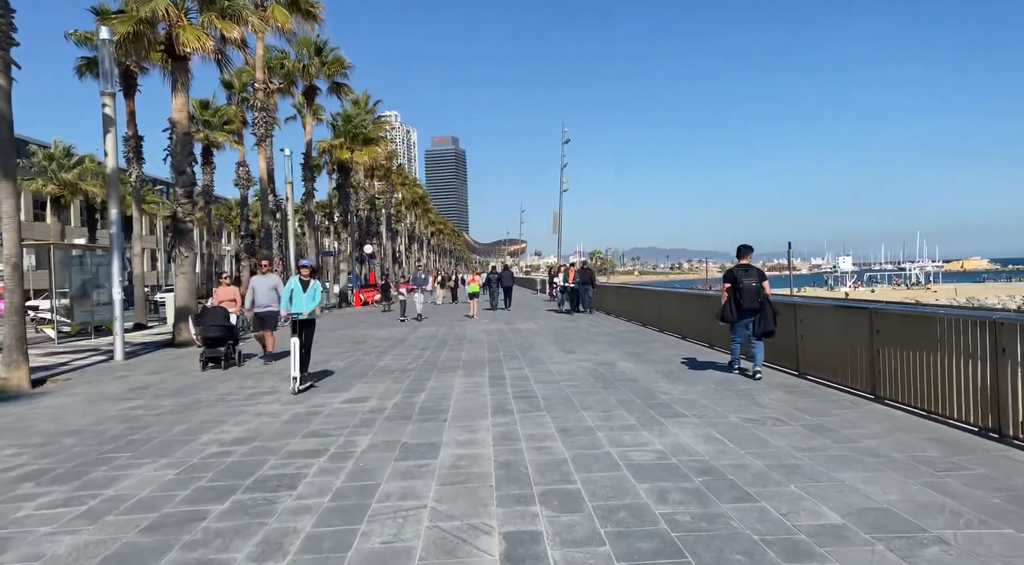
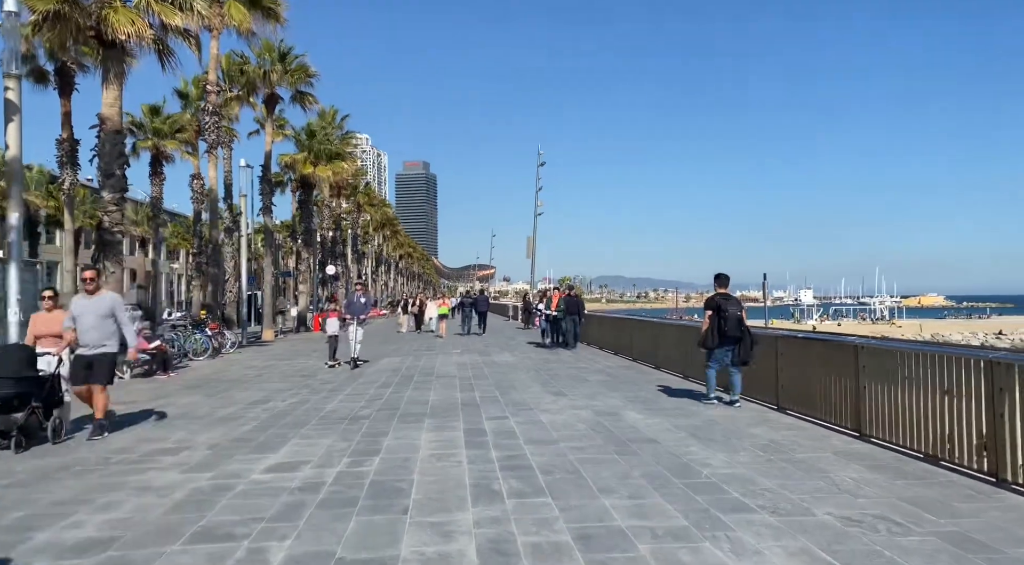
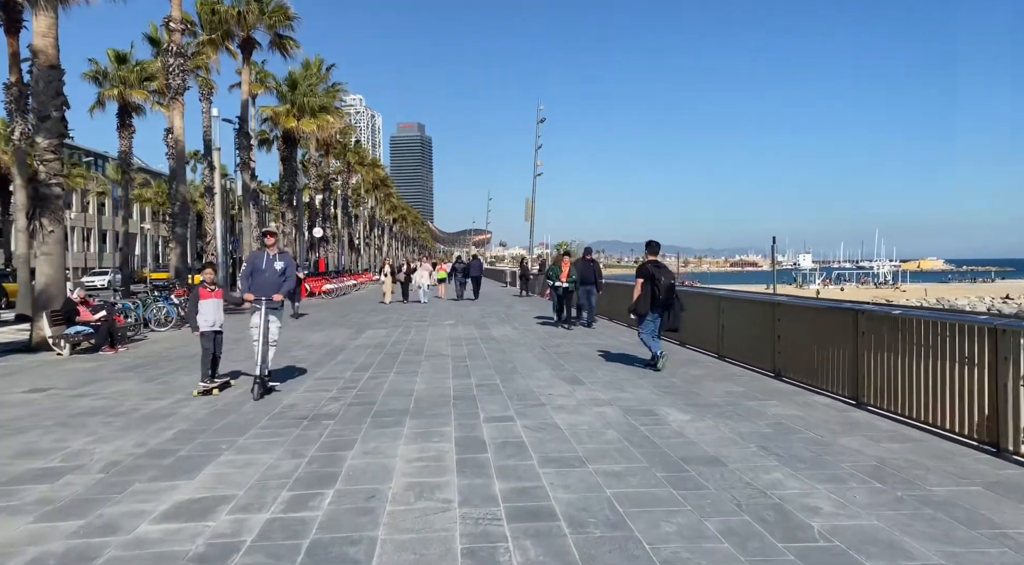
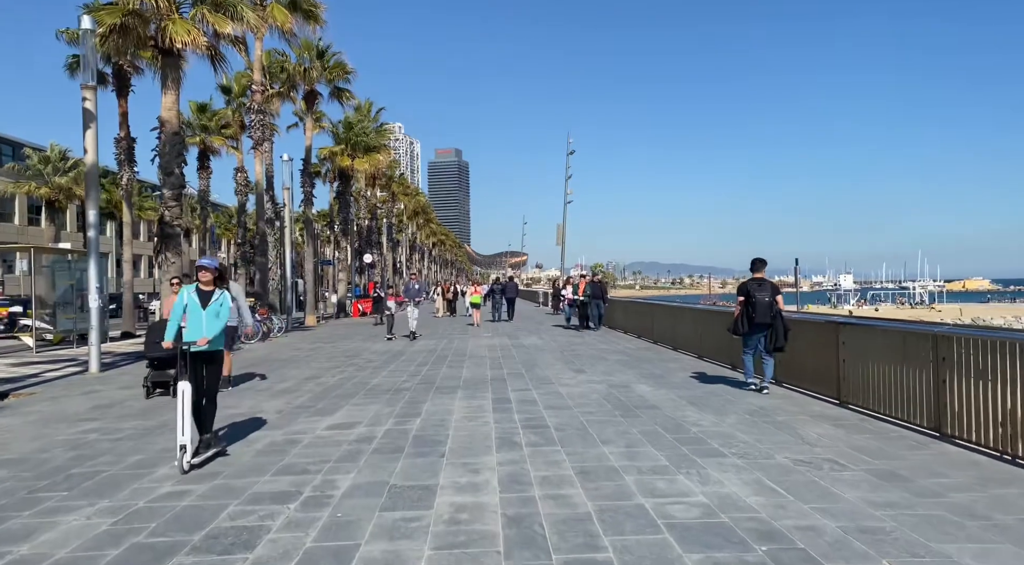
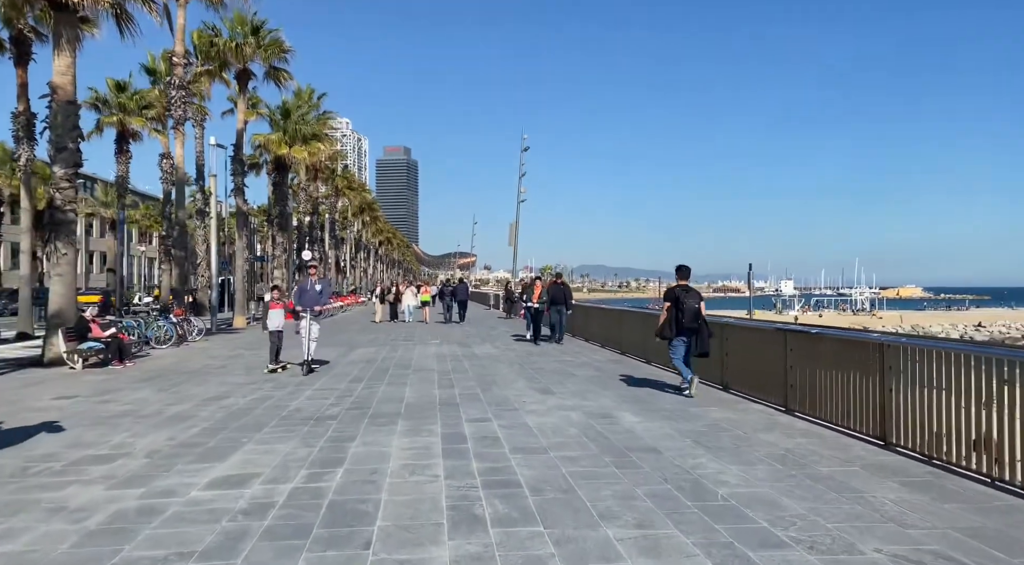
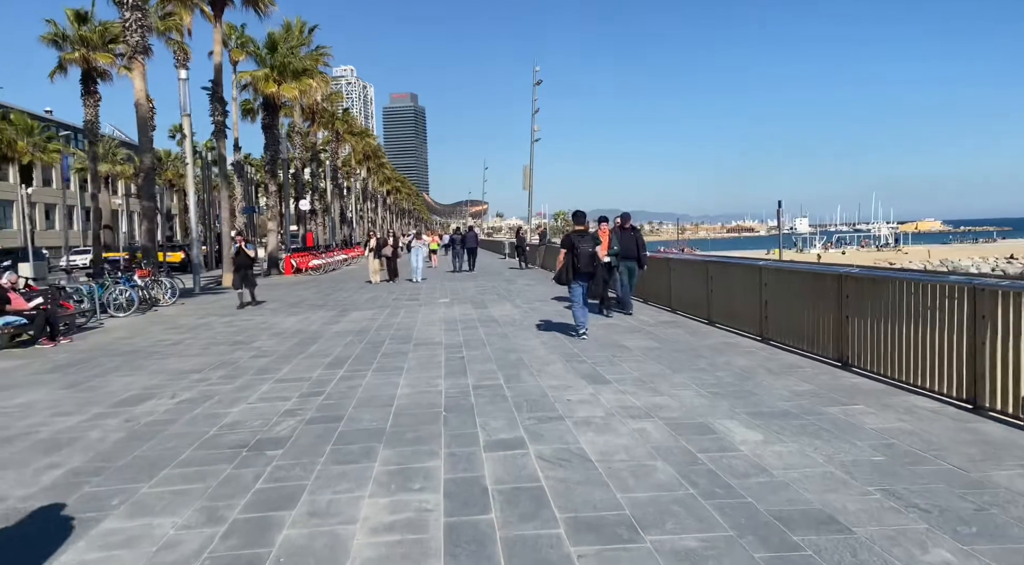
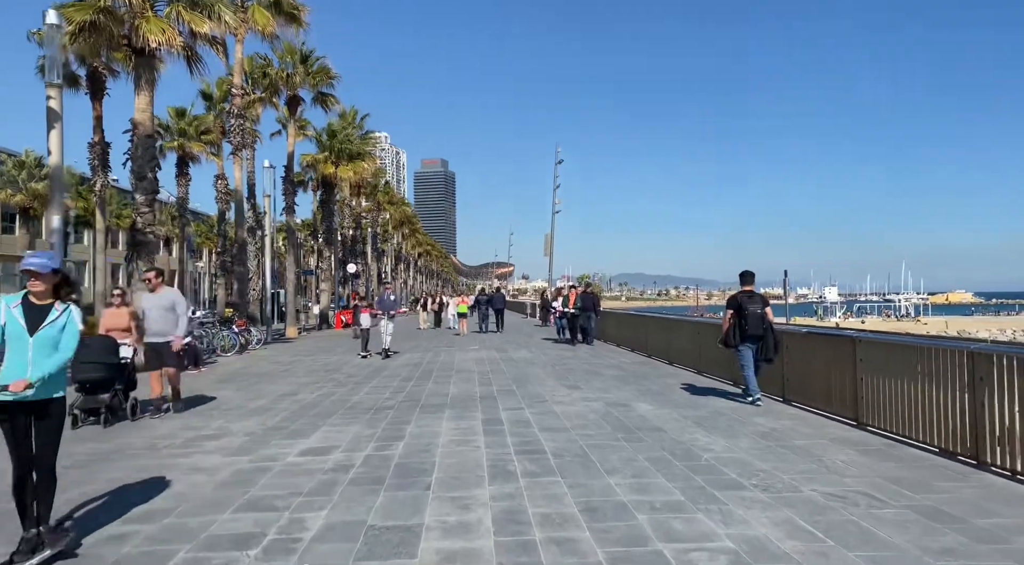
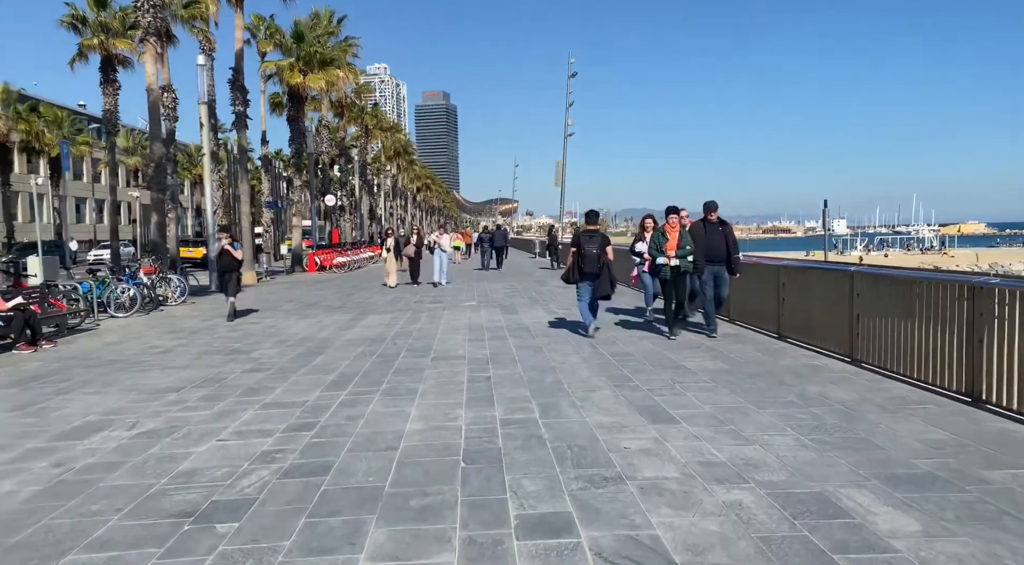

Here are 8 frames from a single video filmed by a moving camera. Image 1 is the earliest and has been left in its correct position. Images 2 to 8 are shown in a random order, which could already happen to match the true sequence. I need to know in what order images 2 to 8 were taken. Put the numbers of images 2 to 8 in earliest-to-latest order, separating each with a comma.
4, 7, 2, 5, 3, 6, 8
